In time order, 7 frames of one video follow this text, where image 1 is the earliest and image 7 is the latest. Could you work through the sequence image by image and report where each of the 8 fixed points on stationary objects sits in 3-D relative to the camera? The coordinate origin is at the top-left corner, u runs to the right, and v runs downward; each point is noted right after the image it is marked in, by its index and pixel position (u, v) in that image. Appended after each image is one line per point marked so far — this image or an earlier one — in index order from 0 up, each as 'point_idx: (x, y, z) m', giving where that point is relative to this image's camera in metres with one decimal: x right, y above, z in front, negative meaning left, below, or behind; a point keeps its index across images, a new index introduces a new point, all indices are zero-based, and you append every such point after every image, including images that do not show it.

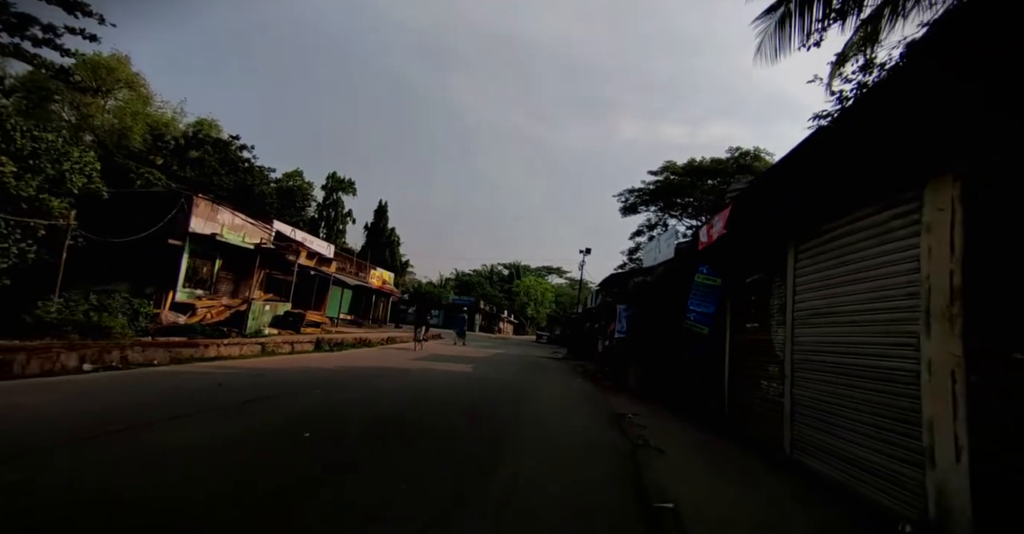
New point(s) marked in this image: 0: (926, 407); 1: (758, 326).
0: (+3.4, -1.2, +3.8) m
1: (+4.0, -1.0, +7.5) m
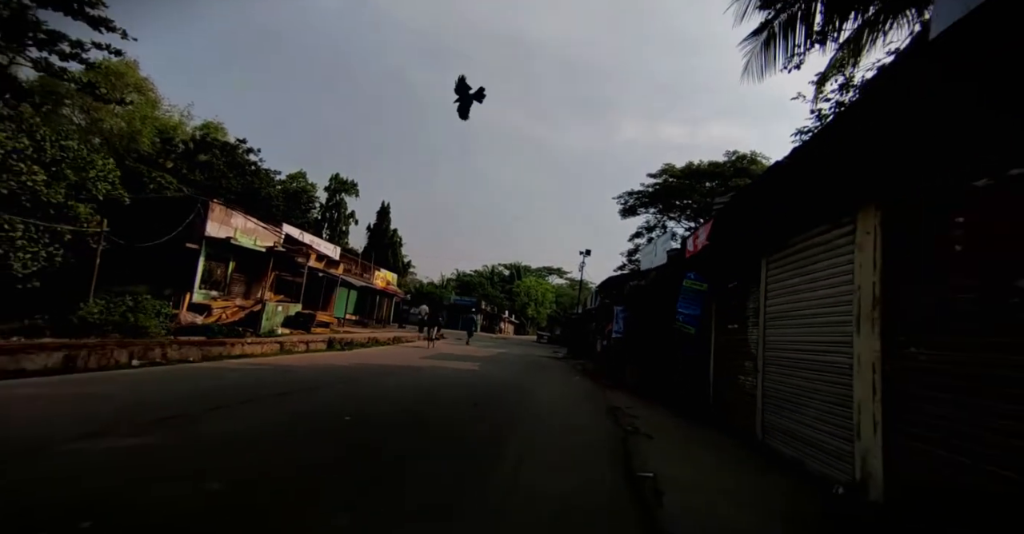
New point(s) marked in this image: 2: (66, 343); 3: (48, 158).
0: (+3.5, -1.3, +4.7) m
1: (+4.0, -1.1, +8.4) m
2: (-8.3, -1.4, +8.7) m
3: (-16.6, +3.9, +16.6) m
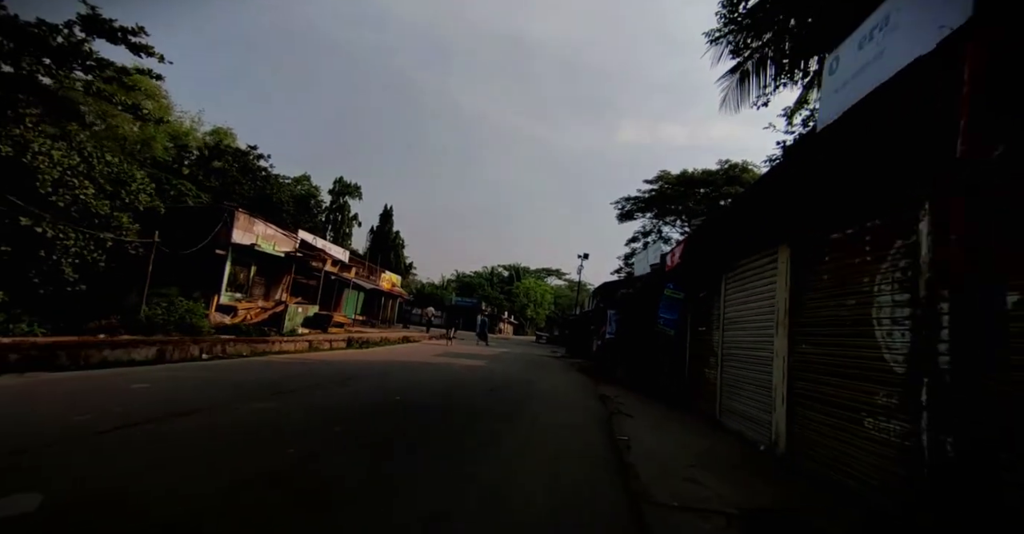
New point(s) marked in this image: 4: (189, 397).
0: (+3.6, -1.6, +6.5) m
1: (+4.2, -1.4, +10.2) m
2: (-8.2, -1.6, +10.4) m
3: (-16.4, +3.7, +18.3) m
4: (-5.9, -2.2, +8.5) m
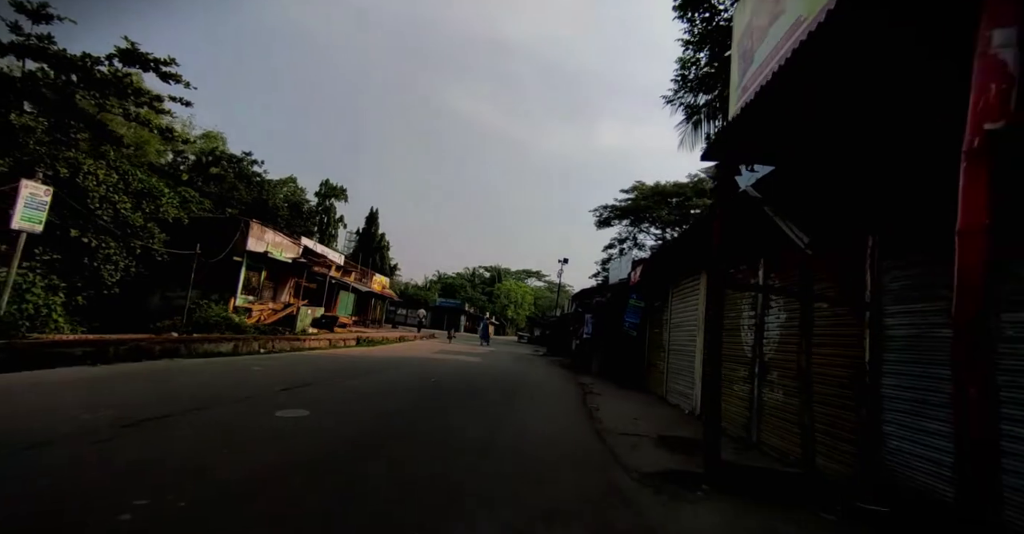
0: (+3.7, -2.0, +9.5) m
1: (+4.1, -1.8, +13.2) m
2: (-8.2, -1.9, +12.9) m
3: (-16.8, +3.5, +20.4) m
4: (-5.9, -2.5, +11.1) m
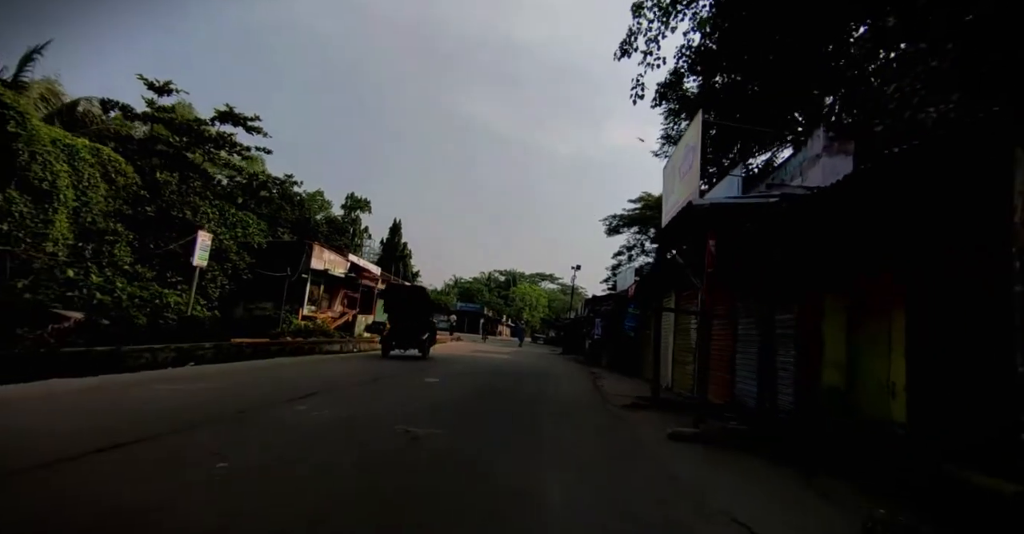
0: (+4.7, -2.6, +13.8) m
1: (+5.2, -2.4, +17.5) m
2: (-7.2, -2.7, +17.5) m
3: (-15.6, +2.5, +25.3) m
4: (-4.9, -3.3, +15.6) m
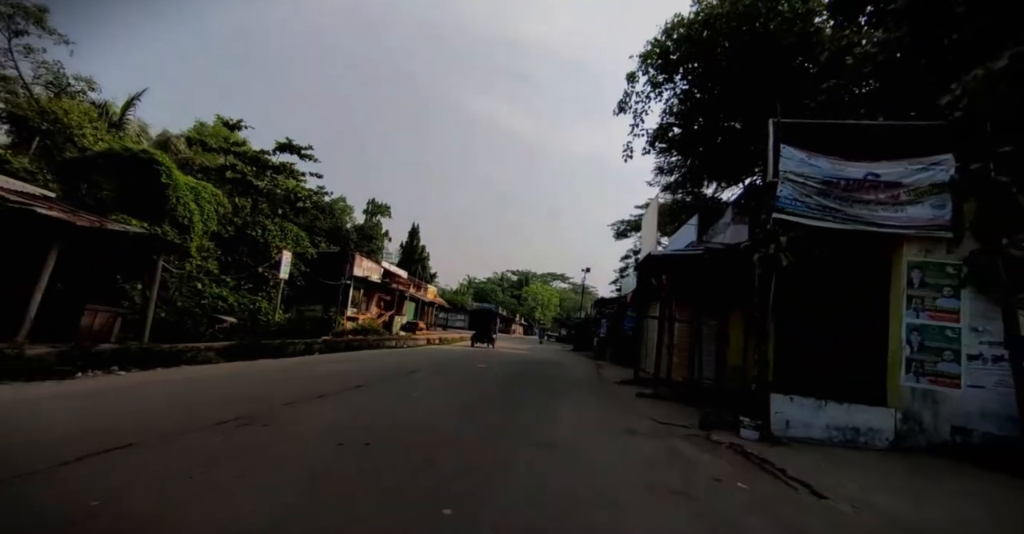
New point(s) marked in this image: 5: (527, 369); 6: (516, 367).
0: (+5.5, -3.1, +17.5) m
1: (+6.0, -2.9, +21.2) m
2: (-6.3, -3.2, +21.5) m
3: (-14.6, +2.0, +29.5) m
4: (-4.1, -3.8, +19.6) m
5: (+0.6, -3.8, +17.0) m
6: (+0.2, -3.7, +16.8) m
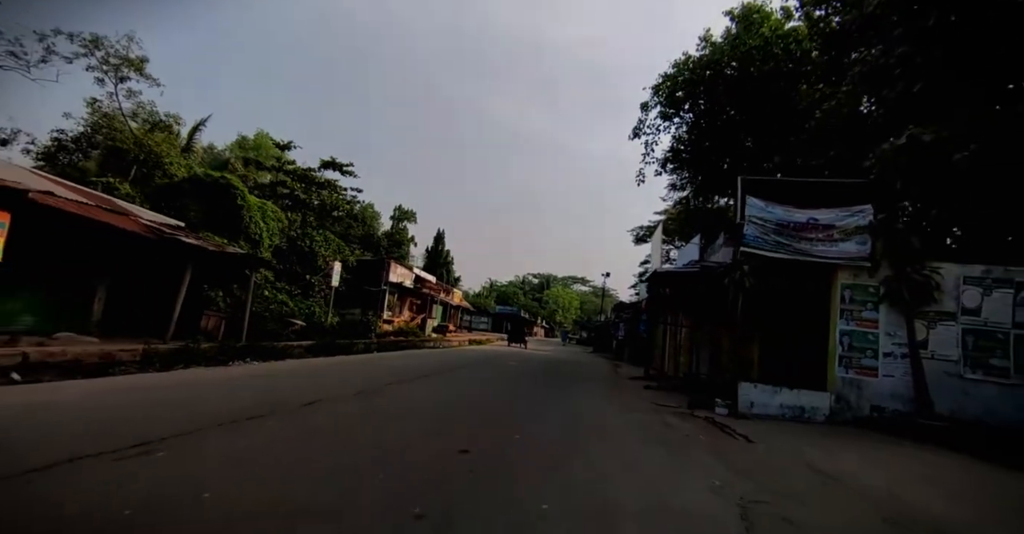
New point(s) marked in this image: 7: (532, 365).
0: (+6.5, -3.5, +19.4) m
1: (+7.3, -3.3, +23.0) m
2: (-5.1, -3.7, +23.9) m
3: (-12.9, +1.6, +32.2) m
4: (-2.9, -4.2, +21.8) m
5: (+1.7, -4.2, +19.1) m
6: (+1.2, -4.1, +18.9) m
7: (+0.8, -3.8, +17.9) m
